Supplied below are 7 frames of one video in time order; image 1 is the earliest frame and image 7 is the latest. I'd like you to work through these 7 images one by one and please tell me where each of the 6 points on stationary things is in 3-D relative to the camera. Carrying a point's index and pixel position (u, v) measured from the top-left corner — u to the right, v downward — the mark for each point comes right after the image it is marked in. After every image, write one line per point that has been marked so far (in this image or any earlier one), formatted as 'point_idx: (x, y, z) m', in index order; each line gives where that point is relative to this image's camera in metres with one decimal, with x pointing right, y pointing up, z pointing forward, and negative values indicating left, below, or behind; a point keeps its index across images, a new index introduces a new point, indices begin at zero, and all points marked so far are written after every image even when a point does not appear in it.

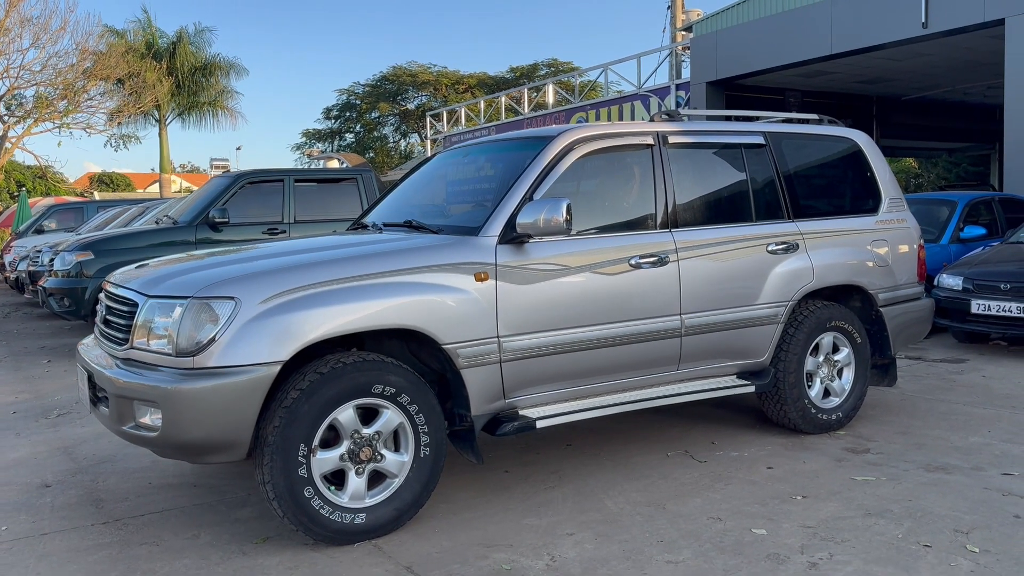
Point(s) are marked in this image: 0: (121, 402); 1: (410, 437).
0: (-1.6, -0.5, +3.6) m
1: (-0.5, -0.7, +3.9) m
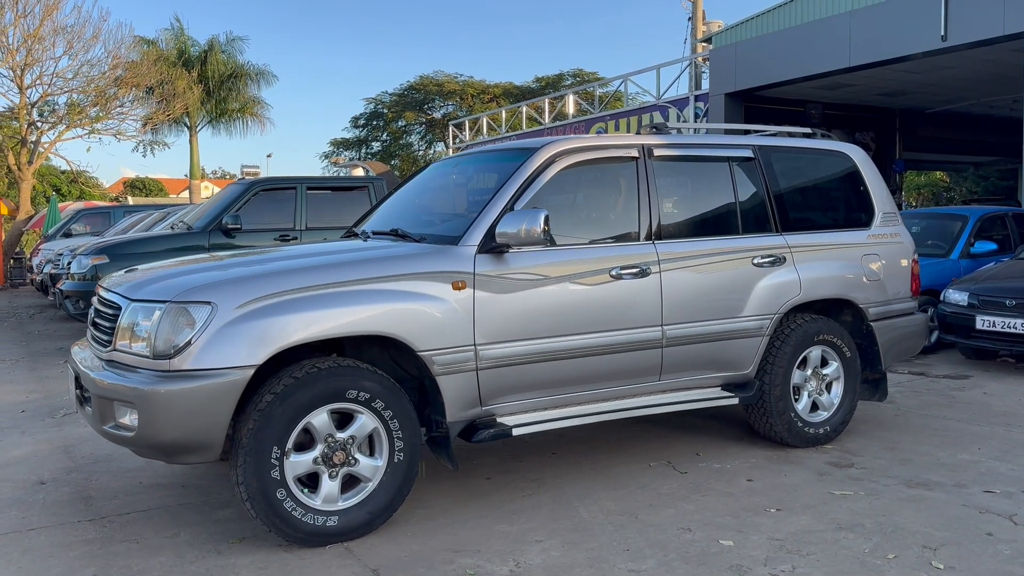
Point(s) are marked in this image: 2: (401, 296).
0: (-1.8, -0.5, +3.7) m
1: (-0.6, -0.7, +3.9) m
2: (-0.5, 0.0, +4.0) m
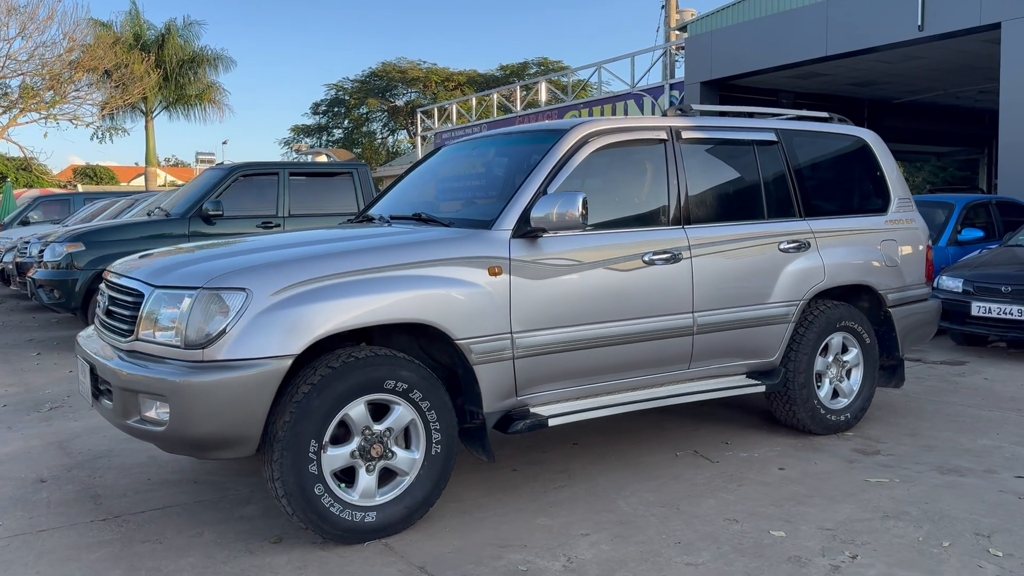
0: (-1.6, -0.4, +3.5) m
1: (-0.4, -0.6, +3.8) m
2: (-0.3, 0.0, +3.8) m
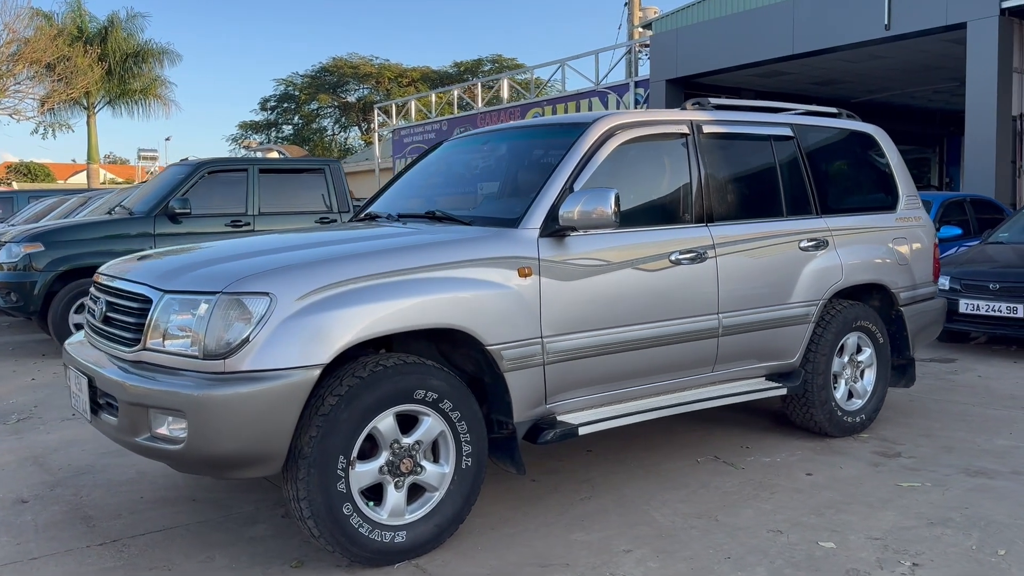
0: (-1.4, -0.5, +3.2) m
1: (-0.2, -0.6, +3.5) m
2: (-0.2, 0.0, +3.6) m
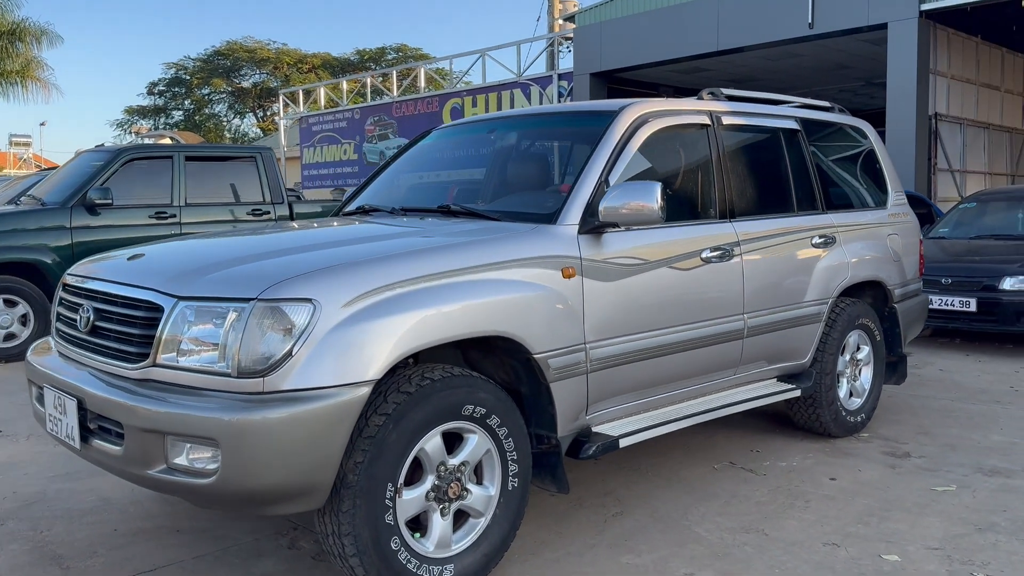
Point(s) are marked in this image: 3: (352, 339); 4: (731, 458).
0: (-1.1, -0.5, +2.7) m
1: (-0.1, -0.7, +3.2) m
2: (0.0, 0.0, +3.3) m
3: (-0.5, -0.2, +2.7) m
4: (+1.2, -0.9, +4.7) m
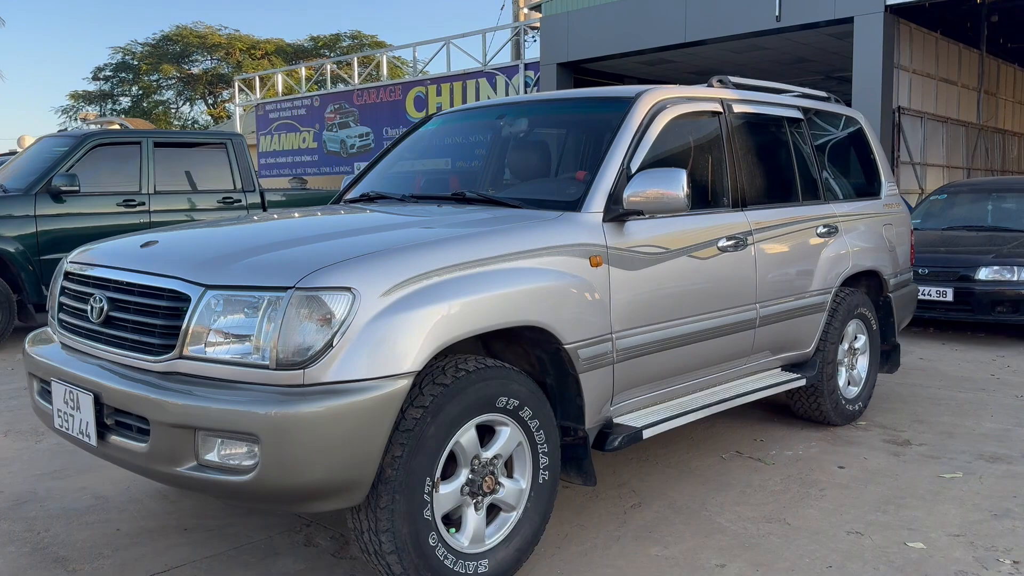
0: (-1.0, -0.4, +2.6) m
1: (+0.1, -0.6, +3.1) m
2: (+0.1, 0.0, +3.2) m
3: (-0.4, -0.1, +2.6) m
4: (+1.2, -0.9, +4.7) m
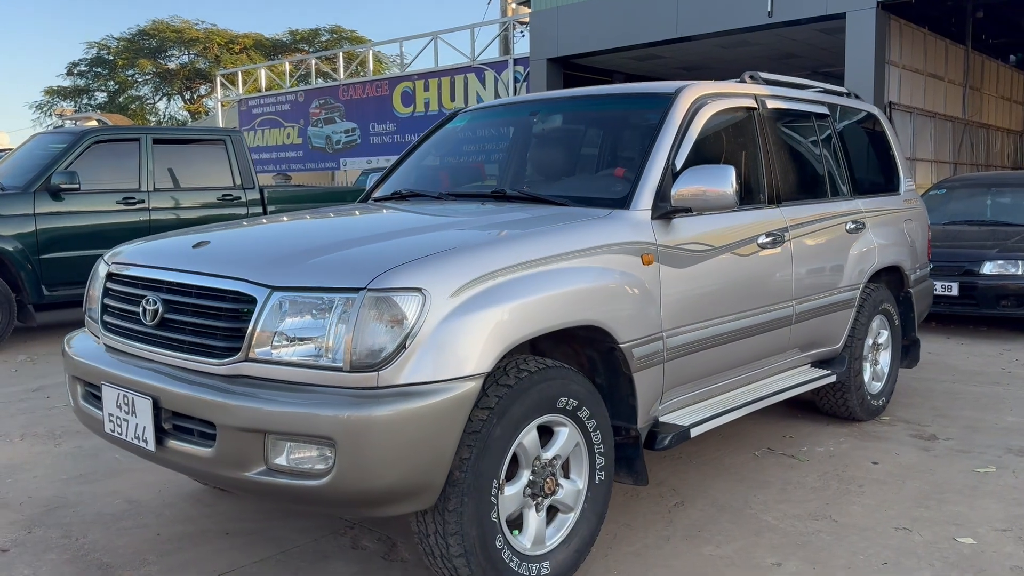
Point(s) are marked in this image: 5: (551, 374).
0: (-0.8, -0.4, +2.5) m
1: (+0.3, -0.6, +3.1) m
2: (+0.3, +0.1, +3.2) m
3: (-0.2, -0.1, +2.6) m
4: (+1.4, -0.8, +4.7) m
5: (+0.1, -0.3, +2.9) m
